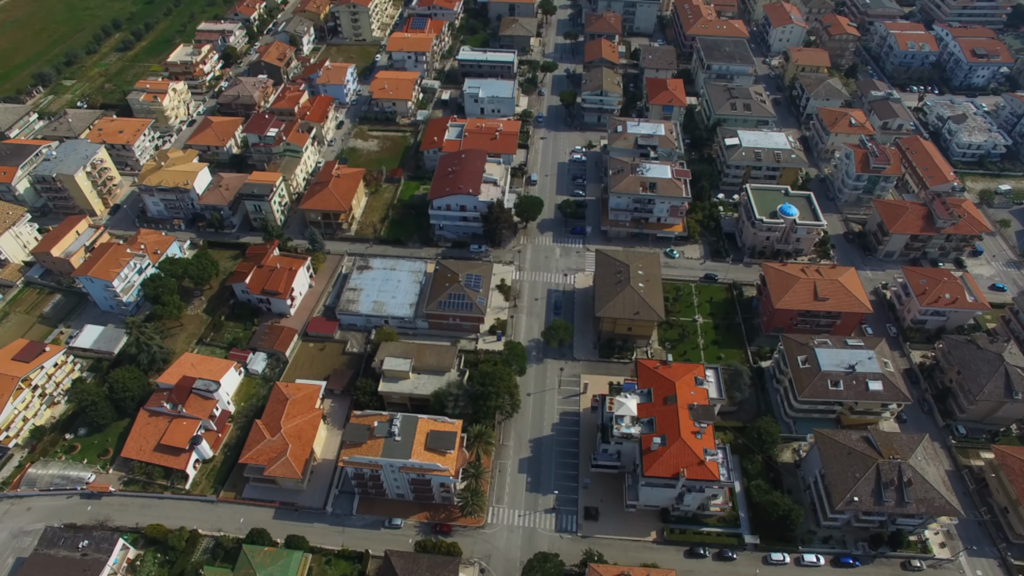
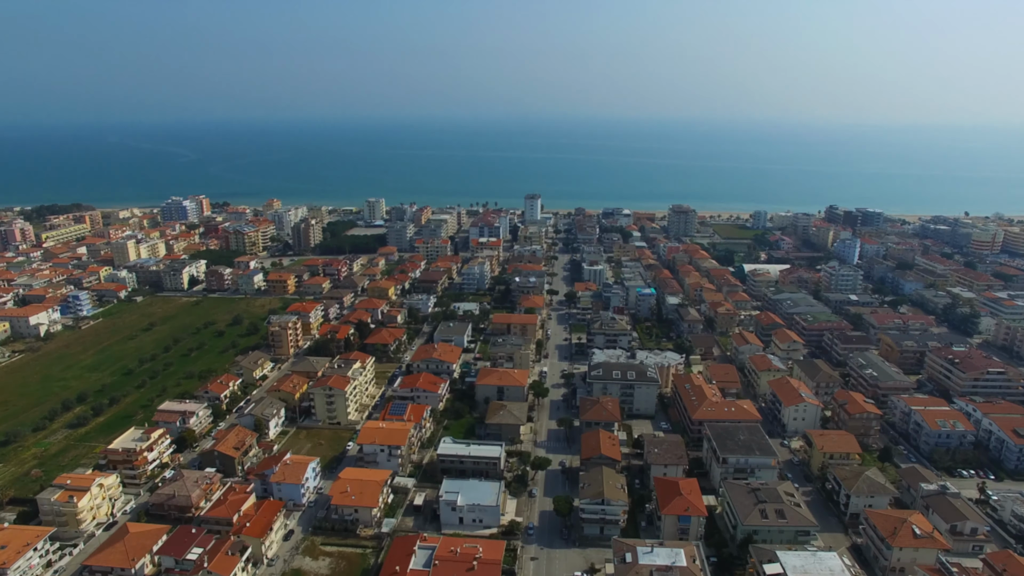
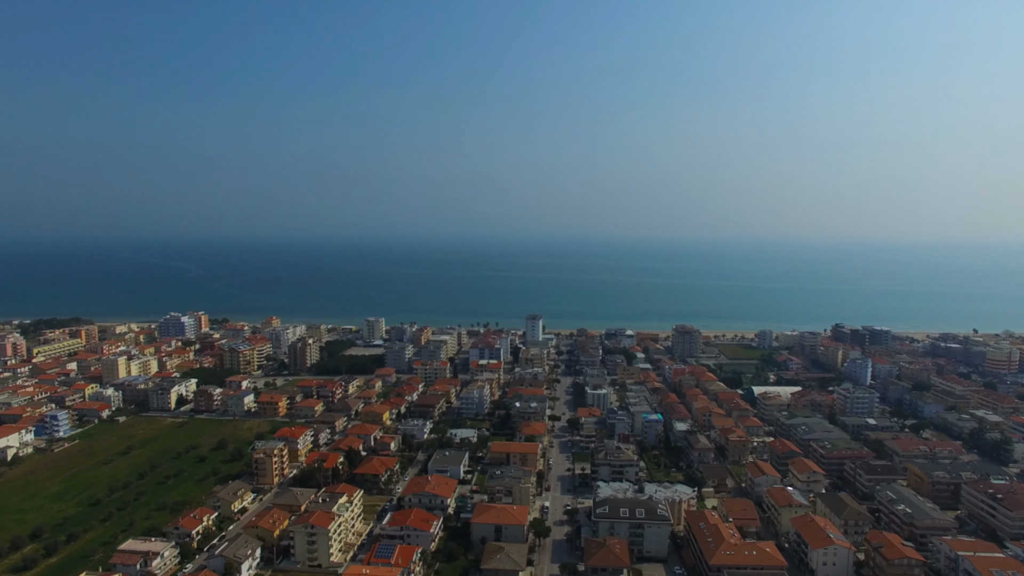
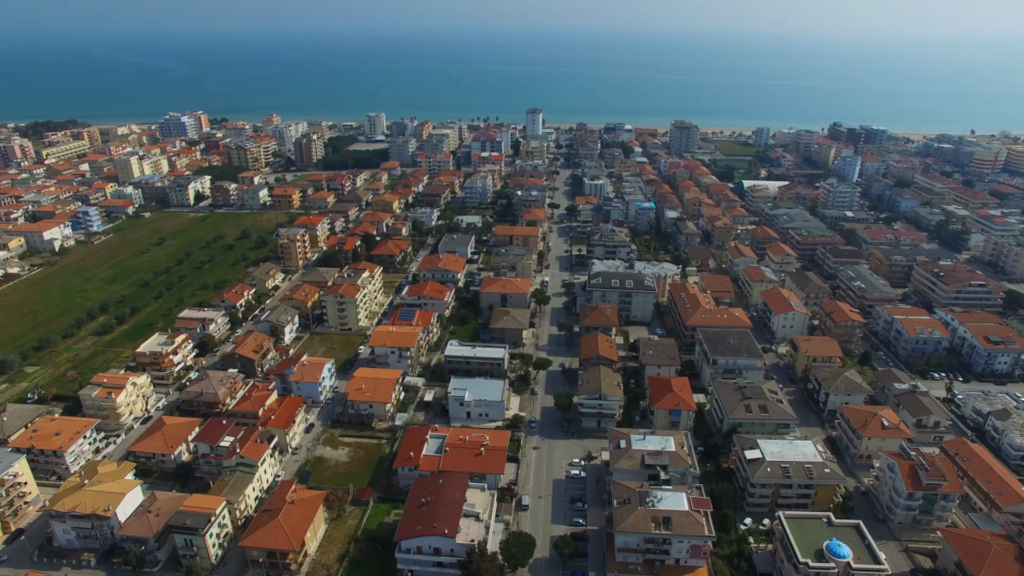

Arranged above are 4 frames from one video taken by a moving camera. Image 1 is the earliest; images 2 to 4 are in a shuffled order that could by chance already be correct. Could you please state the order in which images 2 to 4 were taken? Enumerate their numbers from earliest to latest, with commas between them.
4, 2, 3
